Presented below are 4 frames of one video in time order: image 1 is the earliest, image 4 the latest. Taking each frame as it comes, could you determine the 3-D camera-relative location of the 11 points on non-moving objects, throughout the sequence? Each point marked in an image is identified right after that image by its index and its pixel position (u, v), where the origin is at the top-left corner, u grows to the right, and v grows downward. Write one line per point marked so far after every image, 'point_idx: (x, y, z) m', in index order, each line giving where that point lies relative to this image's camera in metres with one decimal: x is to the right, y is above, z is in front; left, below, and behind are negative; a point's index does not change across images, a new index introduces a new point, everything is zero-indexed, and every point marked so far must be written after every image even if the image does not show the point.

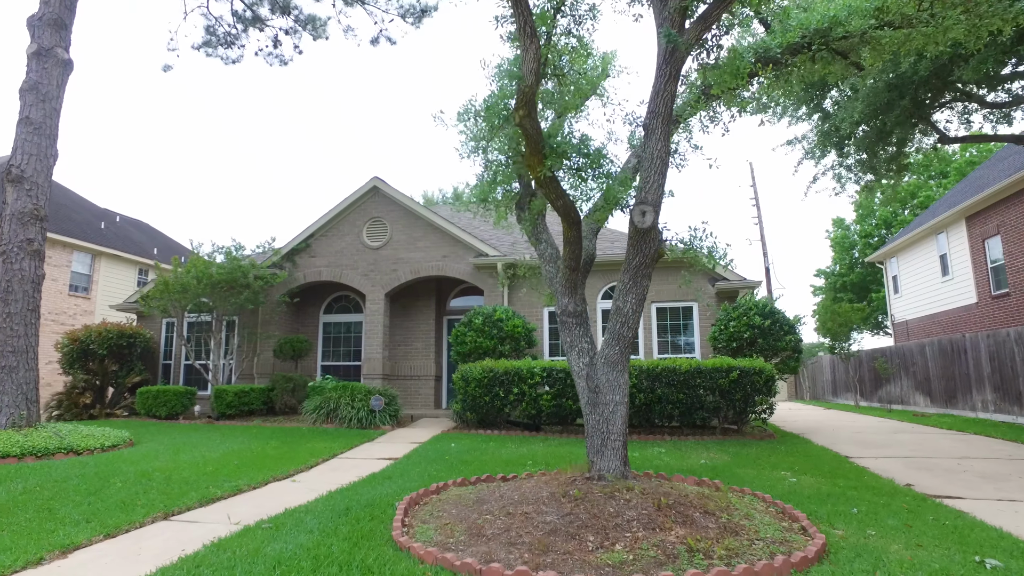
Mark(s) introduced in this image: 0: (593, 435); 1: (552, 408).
0: (+0.7, -1.3, +5.3) m
1: (+0.7, -2.1, +10.4) m
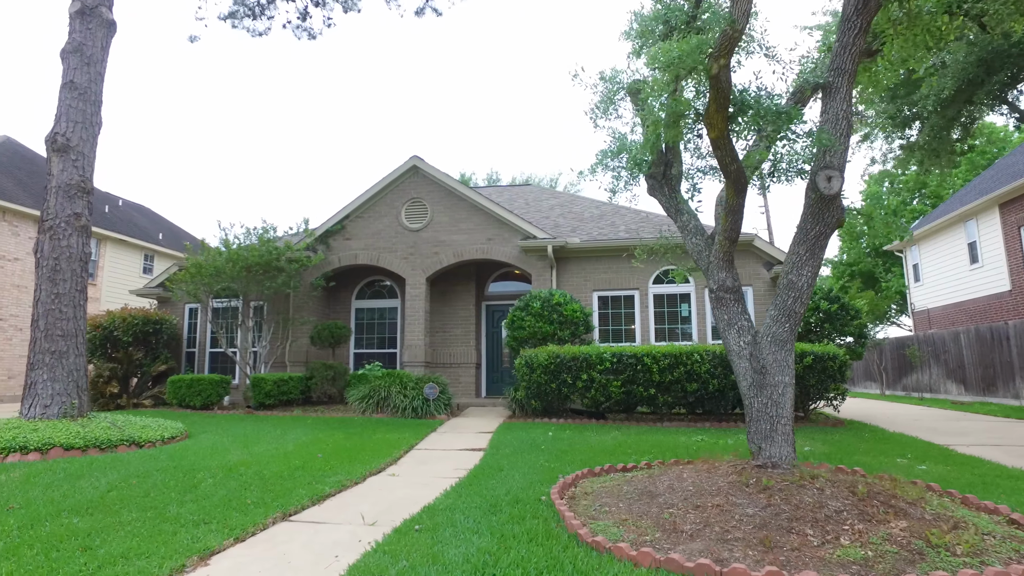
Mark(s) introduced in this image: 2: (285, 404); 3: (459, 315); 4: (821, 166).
0: (+2.0, -1.1, +4.9) m
1: (+1.8, -1.8, +10.0) m
2: (-4.8, -2.5, +12.5) m
3: (-1.3, -0.6, +14.1) m
4: (+2.4, +0.9, +4.6) m
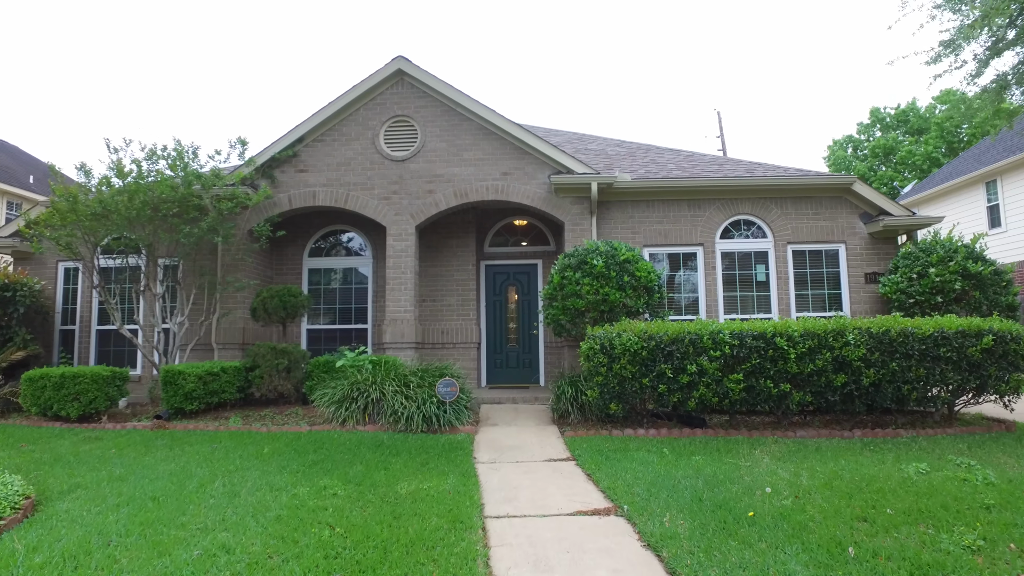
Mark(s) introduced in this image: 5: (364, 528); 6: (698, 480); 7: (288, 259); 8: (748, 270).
0: (+3.5, -0.8, +1.8) m
1: (+2.6, -1.2, +6.8) m
2: (-4.3, -1.7, +8.6) m
3: (-1.0, +0.2, +10.5) m
4: (+3.9, +1.2, +1.5) m
5: (-1.1, -1.5, +4.0) m
6: (+1.5, -1.6, +4.9) m
7: (-4.1, +0.5, +10.8) m
8: (+3.9, +0.3, +9.9) m
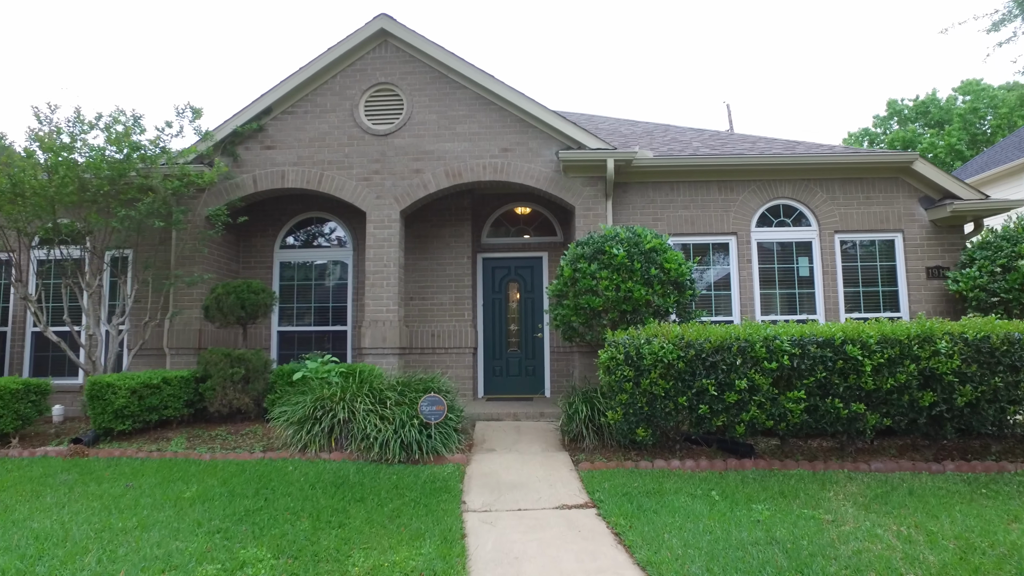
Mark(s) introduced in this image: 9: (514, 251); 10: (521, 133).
0: (+3.5, -0.7, +0.3) m
1: (+2.6, -1.2, +5.4) m
2: (-4.3, -1.7, +7.1) m
3: (-1.0, +0.2, +9.1) m
4: (+3.9, +1.3, 0.0) m
5: (-1.1, -1.5, +2.5) m
6: (+1.5, -1.5, +3.5) m
7: (-4.1, +0.6, +9.4) m
8: (+4.0, +0.4, +8.5) m
9: (+0.1, +0.6, +9.4) m
10: (+0.1, +2.2, +8.4) m
